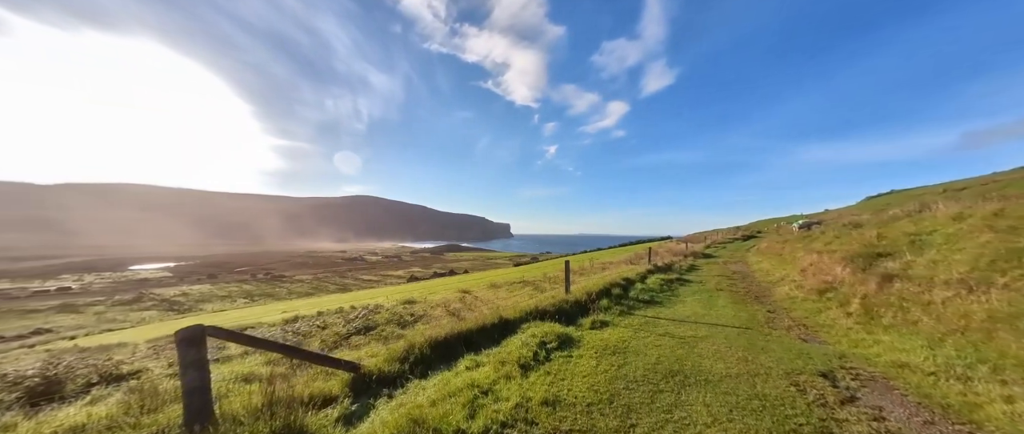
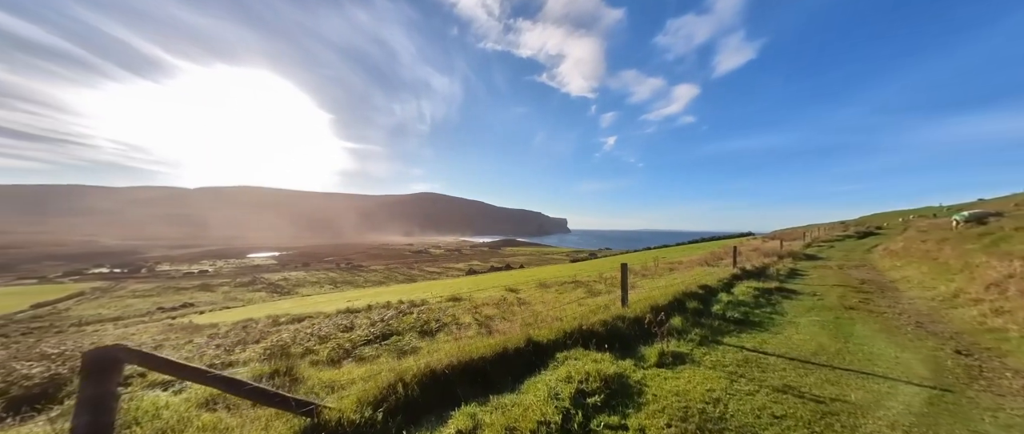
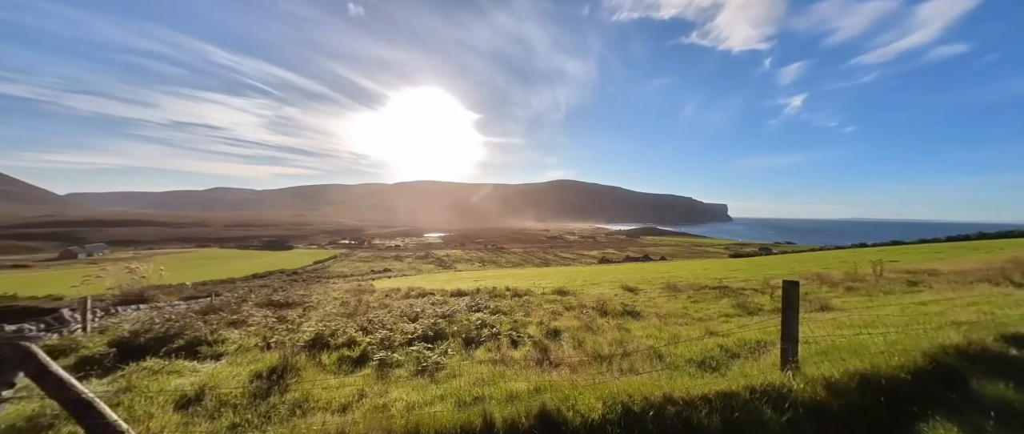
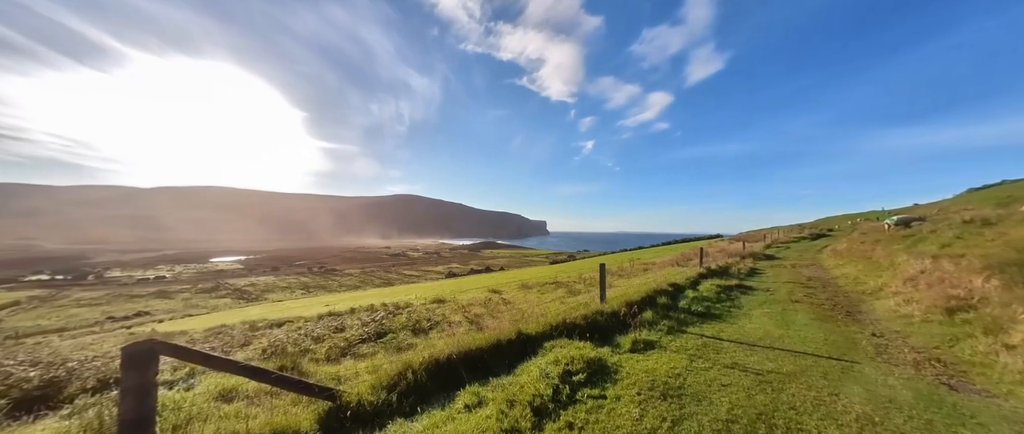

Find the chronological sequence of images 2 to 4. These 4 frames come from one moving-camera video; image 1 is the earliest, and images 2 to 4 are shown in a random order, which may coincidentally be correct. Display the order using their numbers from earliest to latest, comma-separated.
4, 2, 3
